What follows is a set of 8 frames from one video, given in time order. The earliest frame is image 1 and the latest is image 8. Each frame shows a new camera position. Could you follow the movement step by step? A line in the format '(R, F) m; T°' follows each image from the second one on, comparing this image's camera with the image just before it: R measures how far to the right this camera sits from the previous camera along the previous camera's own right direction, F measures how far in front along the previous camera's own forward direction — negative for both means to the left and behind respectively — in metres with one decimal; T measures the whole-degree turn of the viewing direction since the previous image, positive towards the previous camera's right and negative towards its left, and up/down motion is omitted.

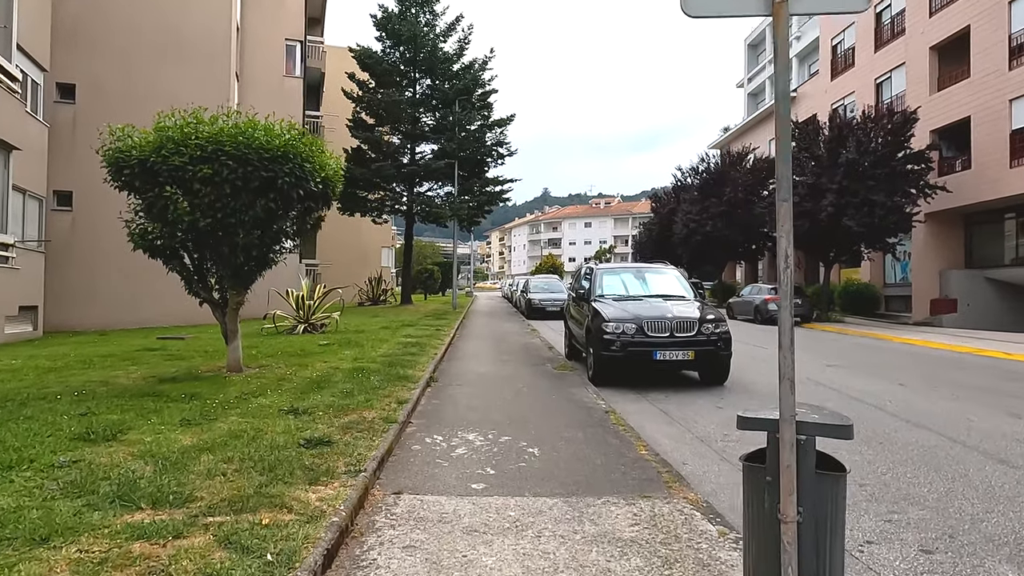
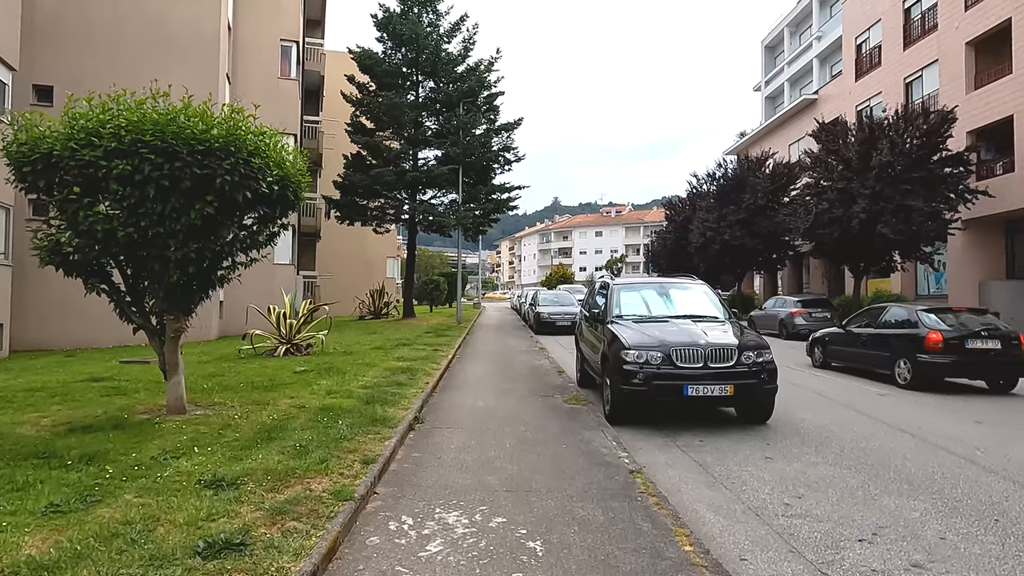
(+0.1, +1.6) m; -1°
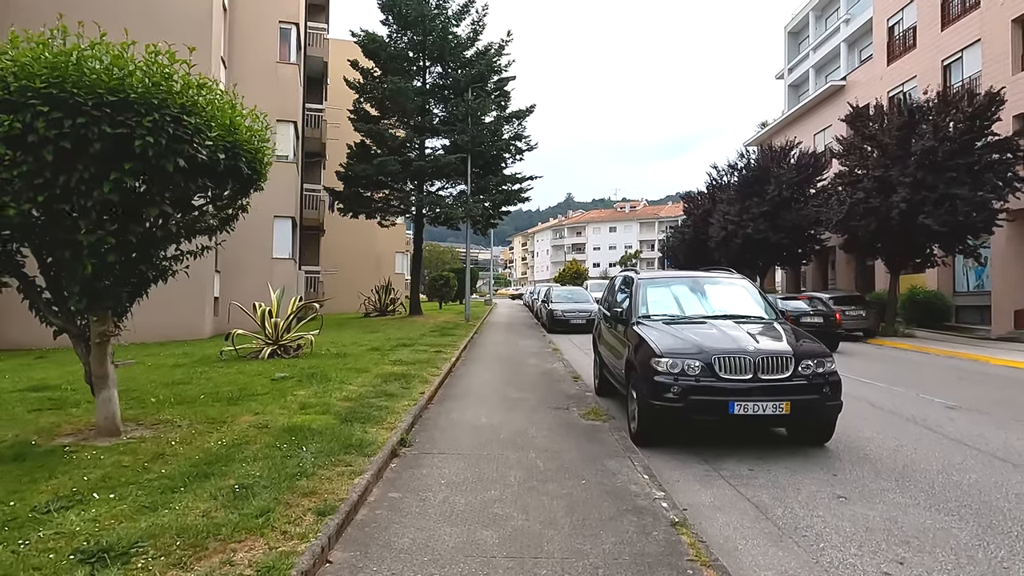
(+0.1, +1.4) m; -1°
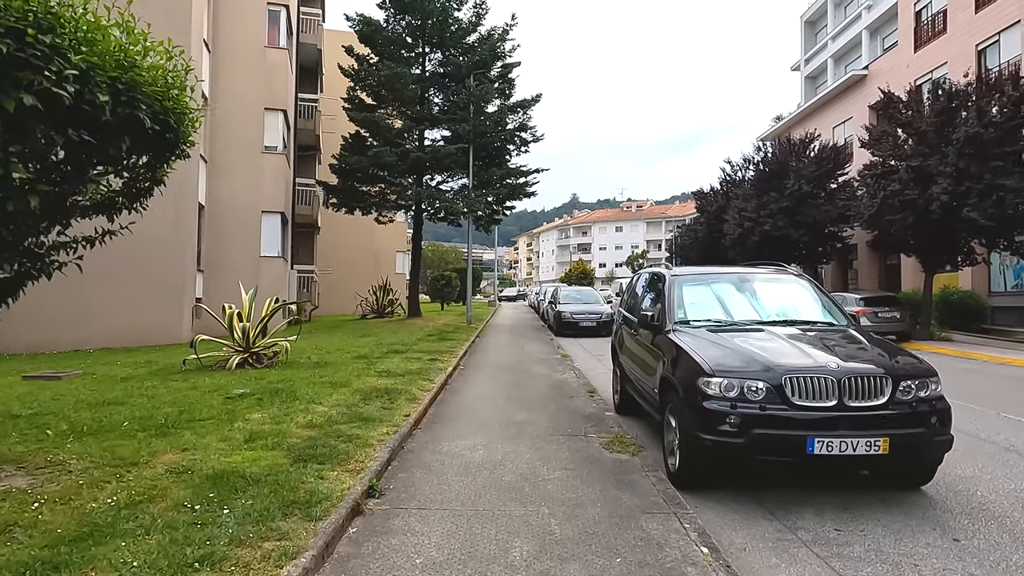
(0.0, +1.6) m; 0°
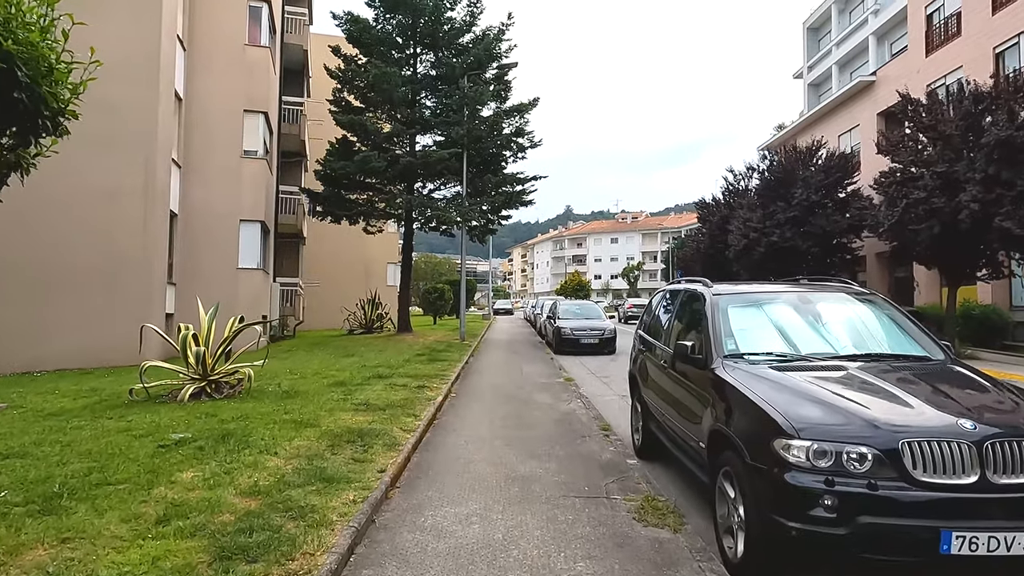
(-0.1, +1.4) m; +1°
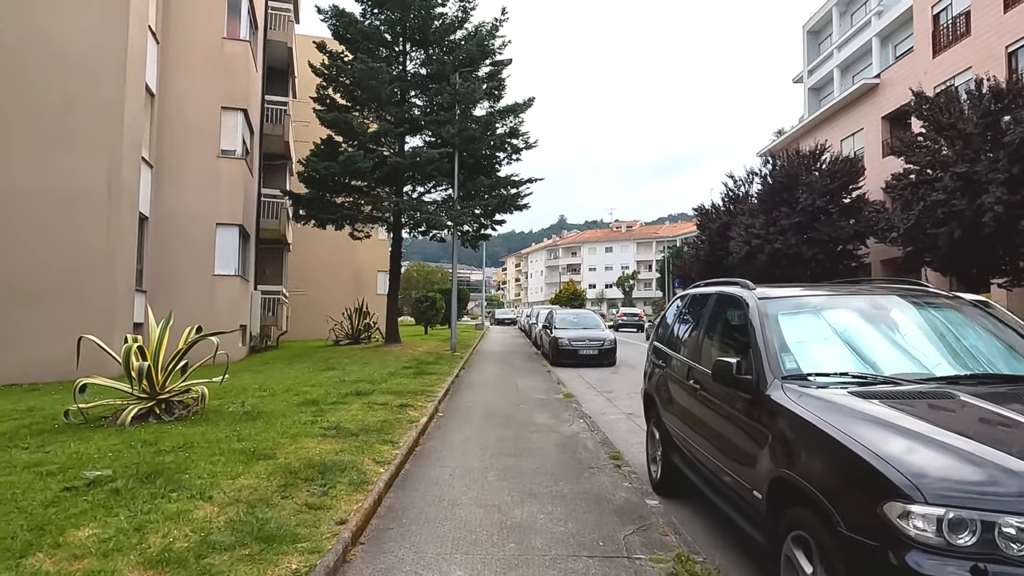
(0.0, +1.2) m; +1°
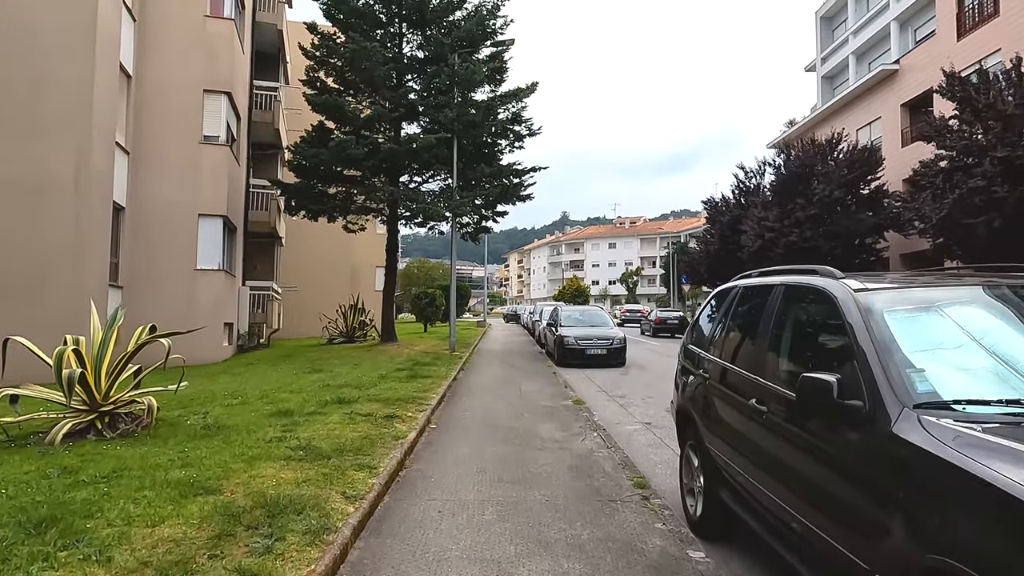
(0.0, +1.3) m; 0°
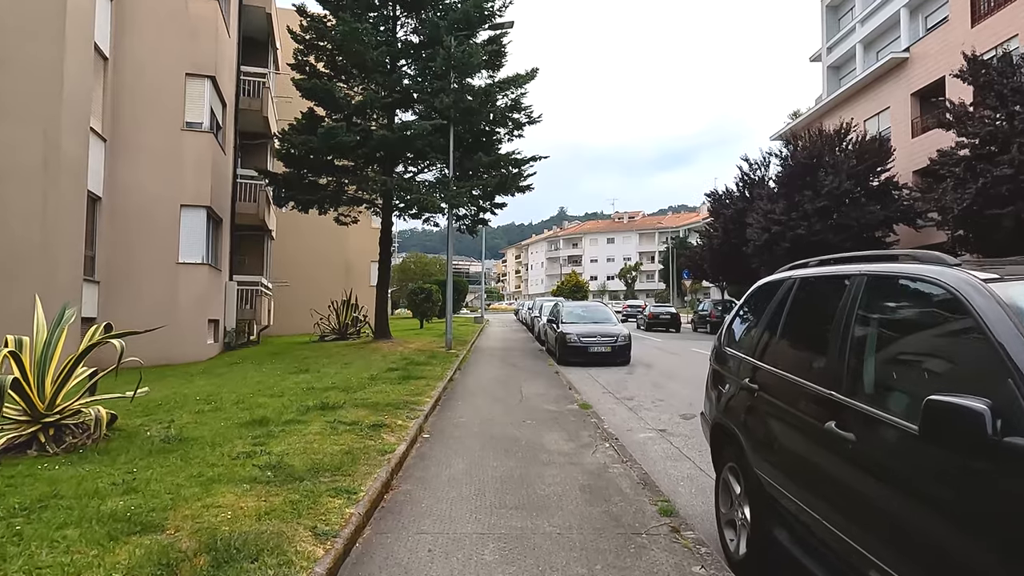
(-0.1, +0.9) m; 0°
